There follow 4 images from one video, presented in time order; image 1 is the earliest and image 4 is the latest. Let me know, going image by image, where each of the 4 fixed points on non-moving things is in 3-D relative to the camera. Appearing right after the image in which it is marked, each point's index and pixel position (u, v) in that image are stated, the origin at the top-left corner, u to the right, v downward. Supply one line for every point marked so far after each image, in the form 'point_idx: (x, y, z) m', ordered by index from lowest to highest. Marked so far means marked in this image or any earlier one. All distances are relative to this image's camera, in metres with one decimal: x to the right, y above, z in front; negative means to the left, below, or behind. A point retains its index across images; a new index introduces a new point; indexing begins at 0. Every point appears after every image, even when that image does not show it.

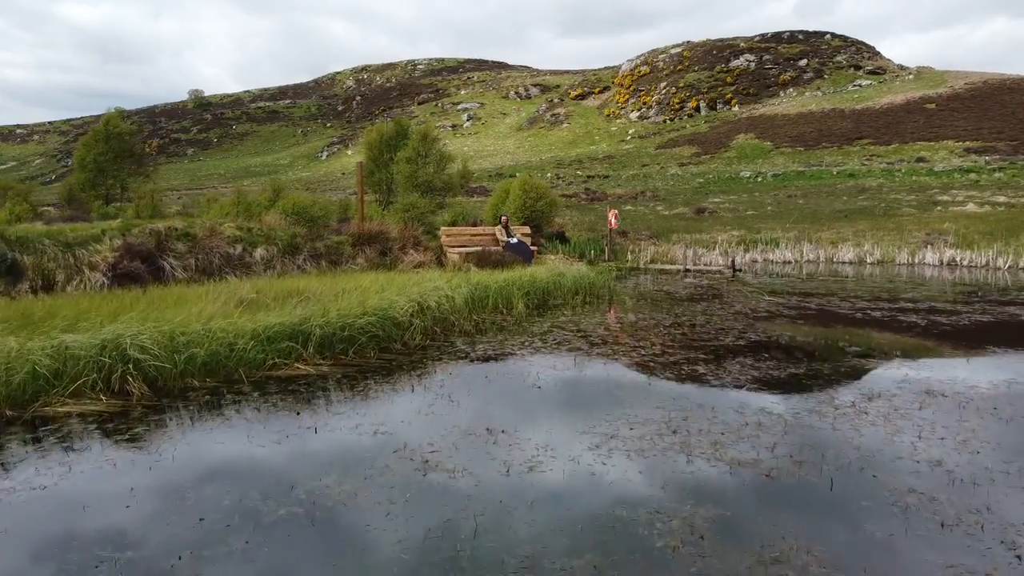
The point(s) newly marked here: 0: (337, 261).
0: (-3.9, +0.6, +16.0) m
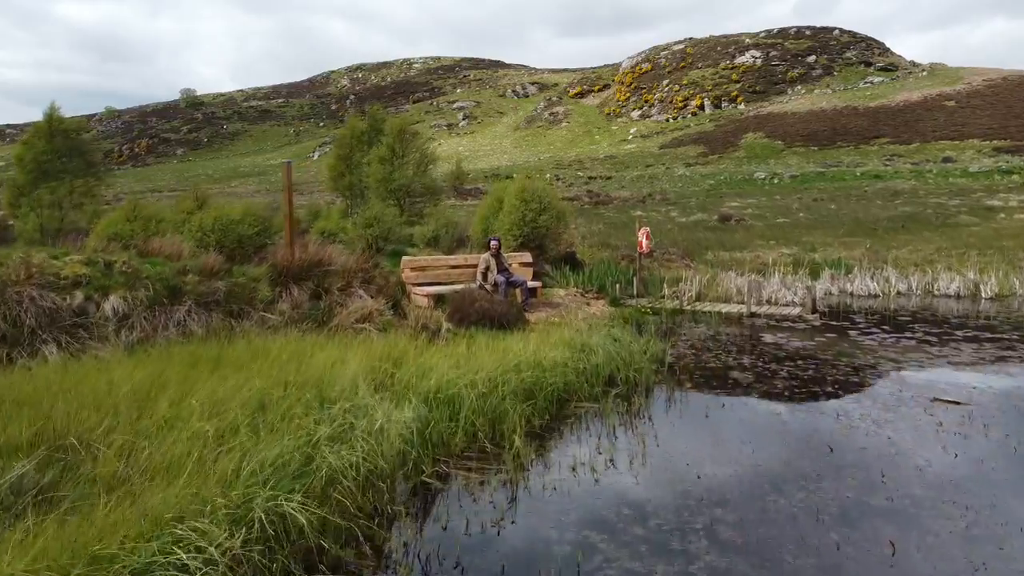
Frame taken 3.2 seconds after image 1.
0: (-4.0, -0.3, +10.6) m
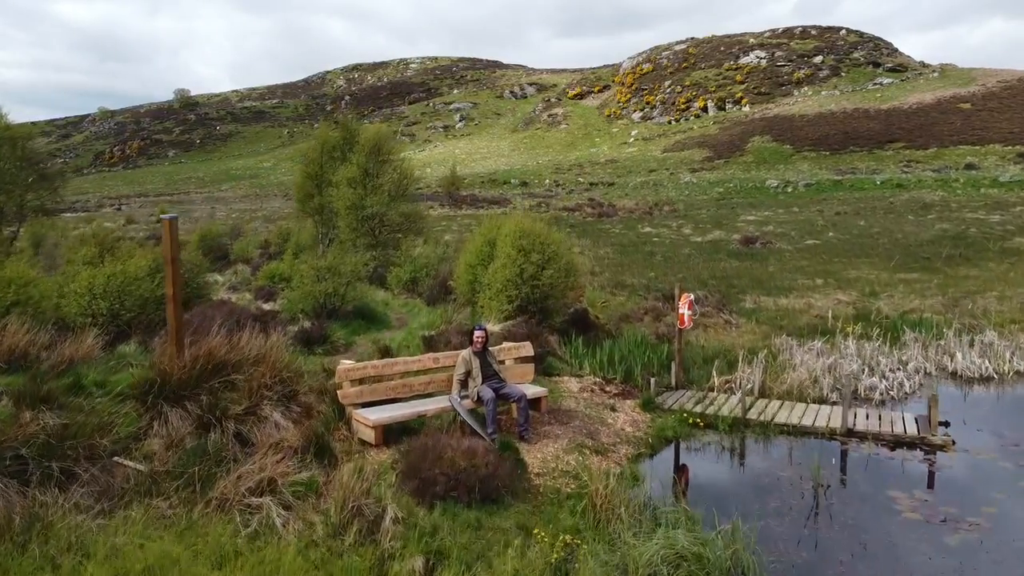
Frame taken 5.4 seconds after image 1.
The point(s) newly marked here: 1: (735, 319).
0: (-4.1, -1.7, +6.7) m
1: (+5.0, -0.7, +15.9) m
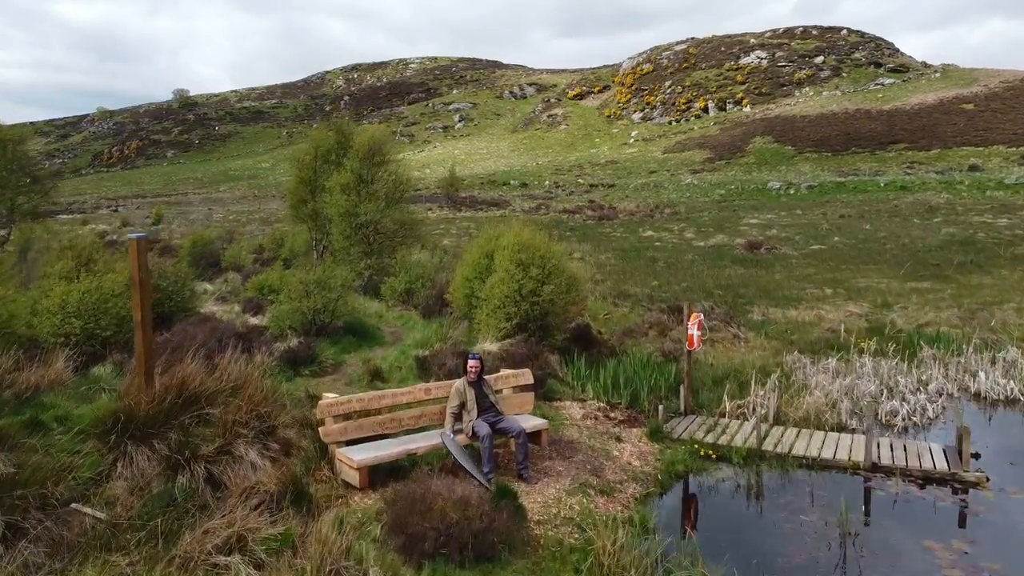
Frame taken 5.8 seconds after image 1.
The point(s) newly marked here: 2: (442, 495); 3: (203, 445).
0: (-4.1, -2.0, +6.0) m
1: (+5.0, -0.9, +15.3) m
2: (-0.6, -1.8, +6.4) m
3: (-3.1, -1.6, +7.3) m
